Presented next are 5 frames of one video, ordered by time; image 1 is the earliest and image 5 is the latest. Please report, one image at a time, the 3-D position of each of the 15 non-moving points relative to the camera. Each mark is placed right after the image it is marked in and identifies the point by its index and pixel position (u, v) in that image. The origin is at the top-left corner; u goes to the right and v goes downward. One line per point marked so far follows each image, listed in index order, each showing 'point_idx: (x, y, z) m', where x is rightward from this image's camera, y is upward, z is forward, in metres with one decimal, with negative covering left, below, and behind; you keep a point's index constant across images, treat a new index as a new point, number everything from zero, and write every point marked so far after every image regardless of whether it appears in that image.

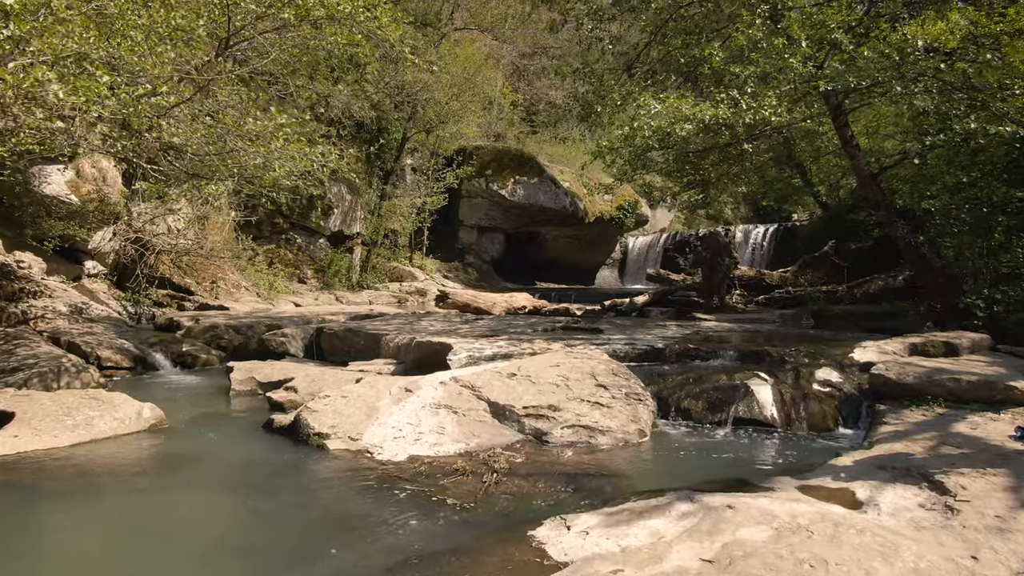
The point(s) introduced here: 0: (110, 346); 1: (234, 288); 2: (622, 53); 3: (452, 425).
0: (-5.5, -0.8, +9.0) m
1: (-6.3, 0.0, +14.9) m
2: (+1.9, +4.0, +11.2) m
3: (-0.5, -1.1, +5.2) m
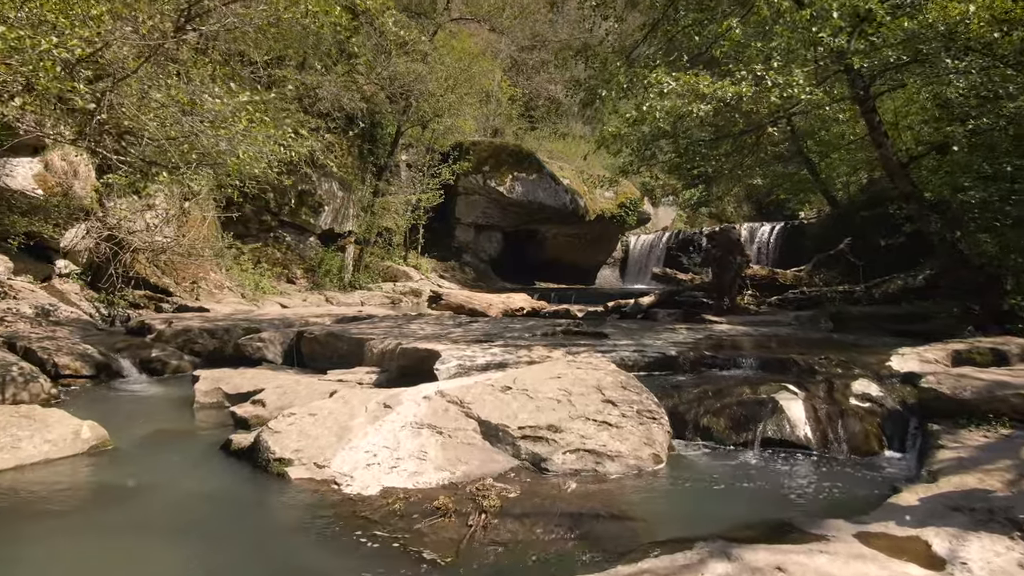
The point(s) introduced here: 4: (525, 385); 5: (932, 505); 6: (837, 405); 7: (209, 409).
0: (-5.5, -0.8, +8.2) m
1: (-6.4, 0.0, +14.2) m
2: (+1.8, +4.0, +10.5) m
3: (-0.5, -1.1, +4.4) m
4: (+0.1, -0.8, +5.1) m
5: (+2.2, -1.1, +3.4) m
6: (+2.5, -0.9, +5.1) m
7: (-3.0, -1.2, +6.6) m
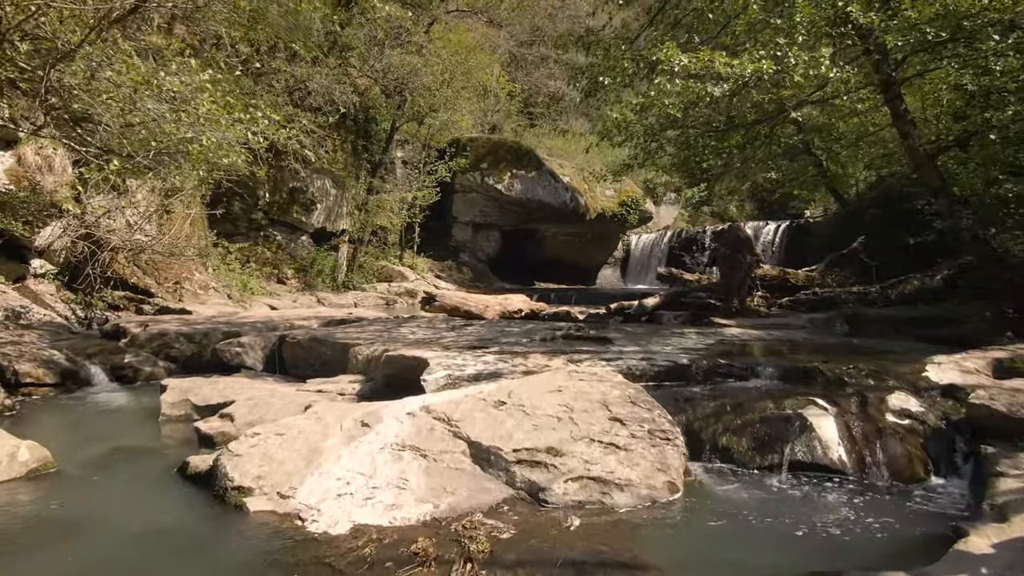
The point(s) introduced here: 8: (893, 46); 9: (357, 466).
0: (-5.6, -0.8, +7.7) m
1: (-6.4, 0.0, +13.6) m
2: (+1.8, +4.0, +9.9) m
3: (-0.6, -1.1, +3.8) m
4: (+0.1, -0.8, +4.6) m
5: (+2.1, -1.1, +2.8) m
6: (+2.5, -0.9, +4.5) m
7: (-3.1, -1.2, +6.0) m
8: (+3.8, +2.4, +6.5) m
9: (-0.9, -1.1, +3.9) m
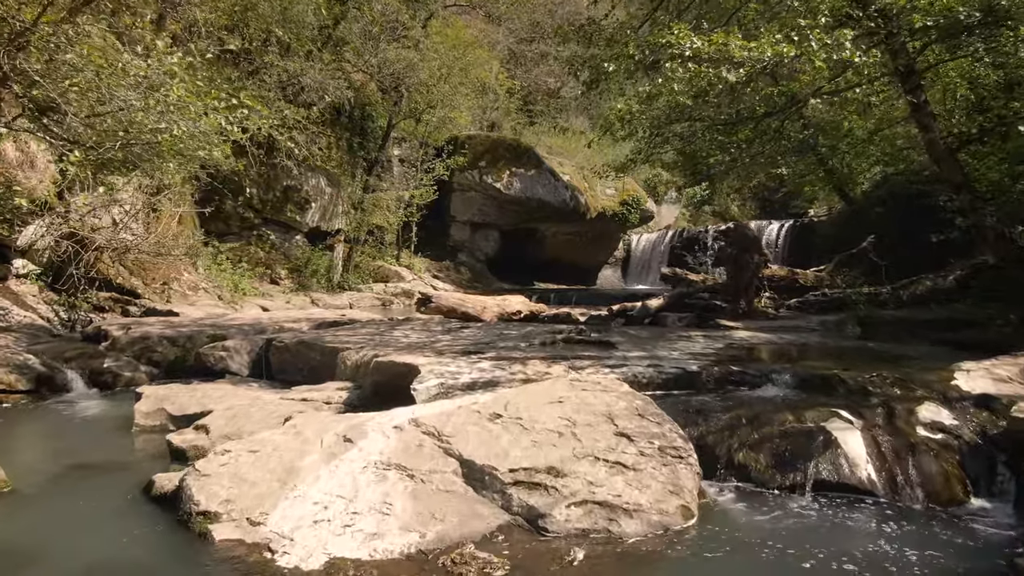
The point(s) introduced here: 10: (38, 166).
0: (-5.6, -0.8, +7.3) m
1: (-6.5, 0.0, +13.2) m
2: (+1.7, +4.0, +9.5) m
3: (-0.6, -1.1, +3.5) m
4: (0.0, -0.8, +4.2) m
5: (+2.1, -1.1, +2.4) m
6: (+2.5, -0.9, +4.1) m
7: (-3.1, -1.2, +5.6) m
8: (+3.7, +2.4, +6.1) m
9: (-1.0, -1.1, +3.6) m
10: (-8.0, +2.1, +11.0) m
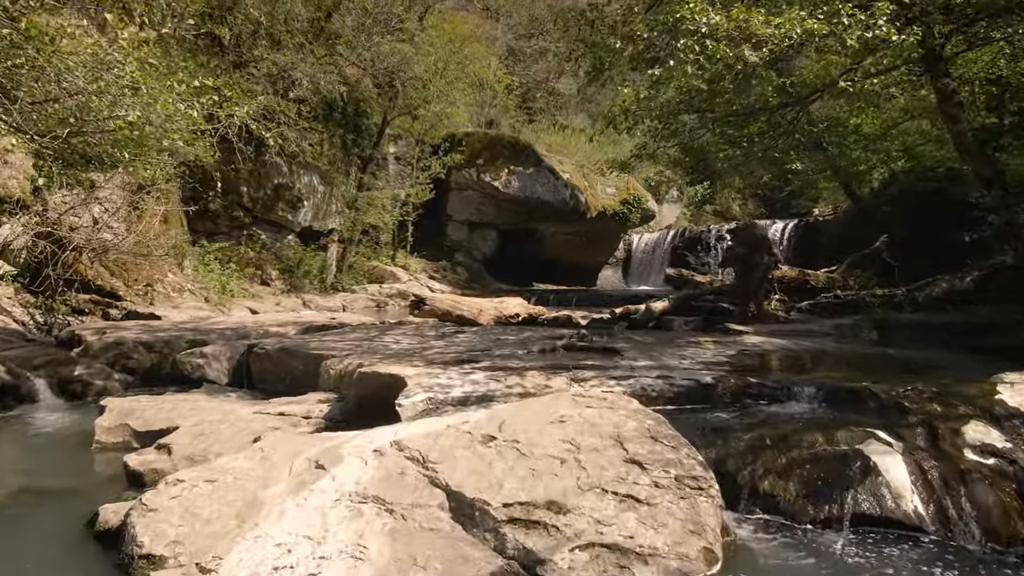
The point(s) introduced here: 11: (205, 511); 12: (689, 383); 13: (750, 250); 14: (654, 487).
0: (-5.6, -0.9, +6.8) m
1: (-6.5, -0.1, +12.7) m
2: (+1.7, +4.0, +9.0) m
3: (-0.6, -1.2, +3.0) m
4: (0.0, -0.8, +3.7) m
5: (+2.1, -1.2, +1.9) m
6: (+2.4, -1.0, +3.6) m
7: (-3.1, -1.3, +5.1) m
8: (+3.7, +2.4, +5.6) m
9: (-1.0, -1.1, +3.1) m
10: (-8.0, +2.0, +10.5) m
11: (-1.5, -1.1, +3.2) m
12: (+1.3, -0.7, +4.9) m
13: (+3.5, +0.6, +9.5) m
14: (+0.7, -1.0, +3.3) m
